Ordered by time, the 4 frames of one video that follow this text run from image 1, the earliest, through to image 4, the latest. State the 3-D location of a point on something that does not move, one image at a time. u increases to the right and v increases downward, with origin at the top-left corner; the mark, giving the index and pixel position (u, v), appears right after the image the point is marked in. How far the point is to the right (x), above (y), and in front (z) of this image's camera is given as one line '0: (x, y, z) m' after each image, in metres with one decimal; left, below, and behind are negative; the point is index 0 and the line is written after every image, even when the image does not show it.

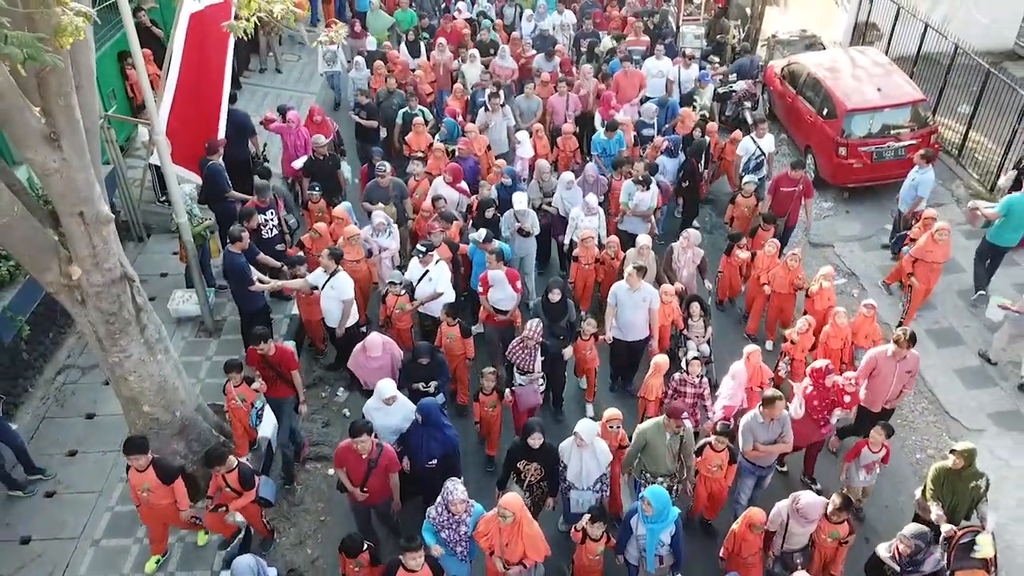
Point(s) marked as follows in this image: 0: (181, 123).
0: (-3.3, +1.7, +8.4) m
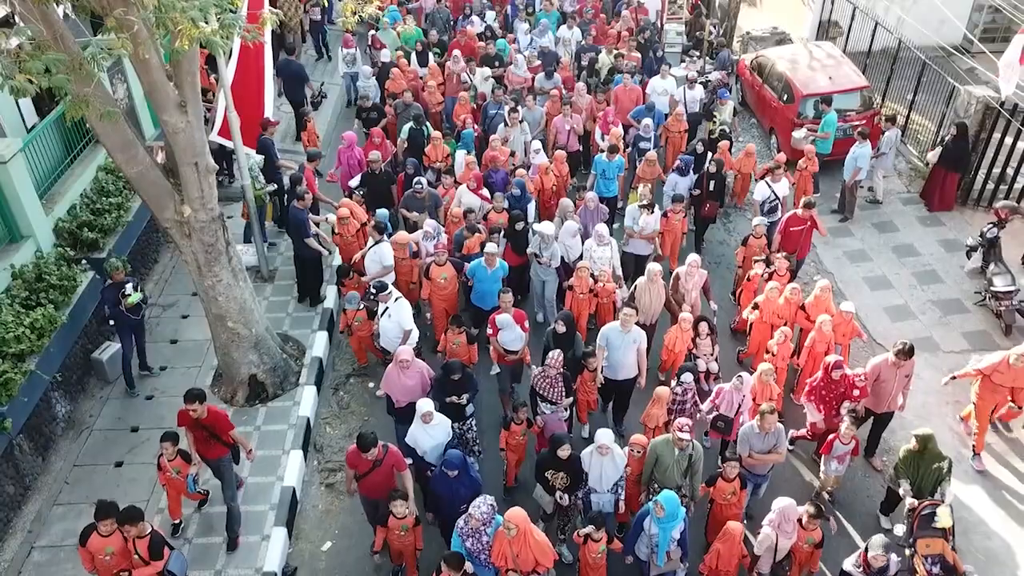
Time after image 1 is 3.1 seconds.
0: (-3.3, +2.3, +10.3) m
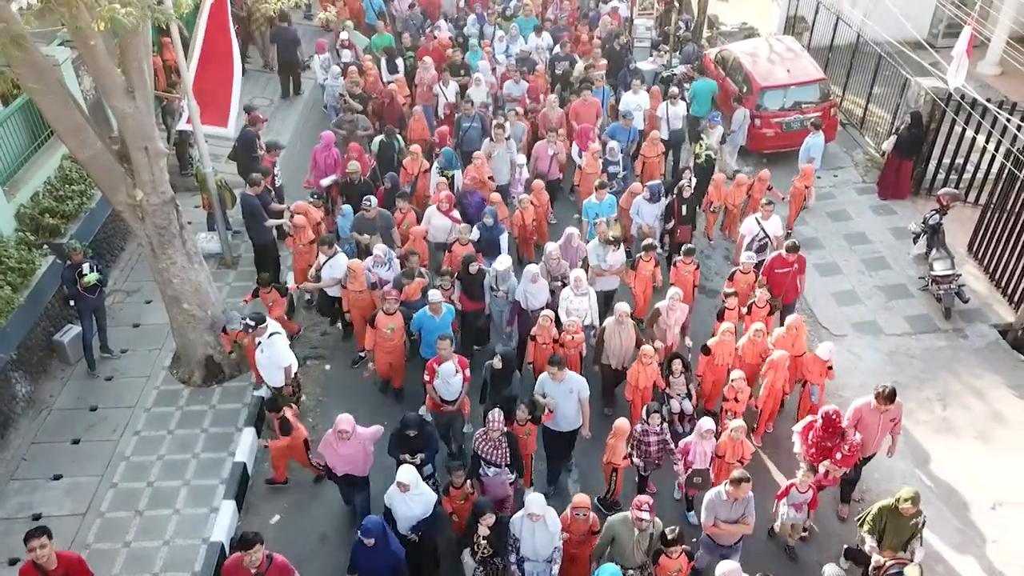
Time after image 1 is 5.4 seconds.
0: (-3.9, +2.5, +10.6) m
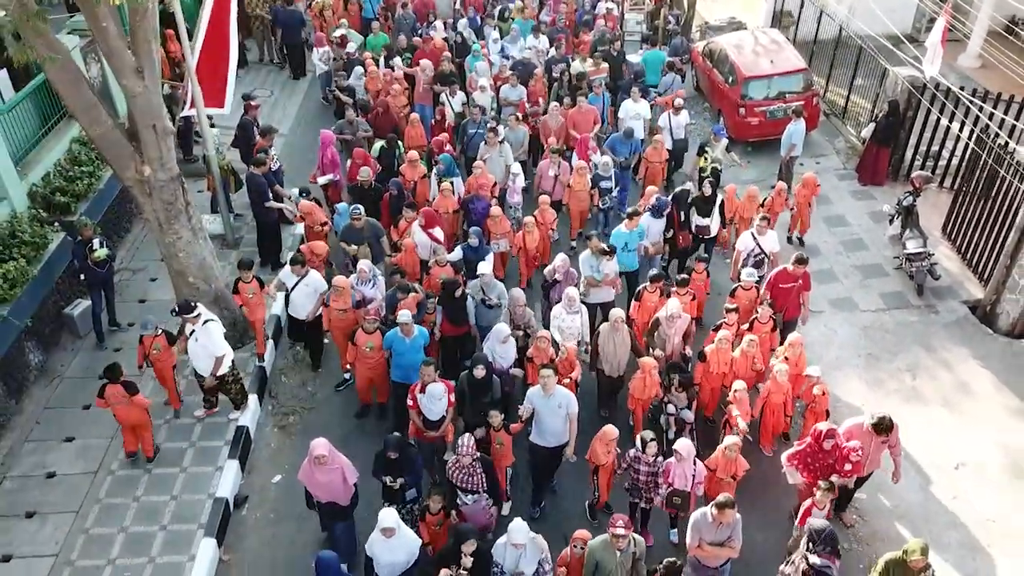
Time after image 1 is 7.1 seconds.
0: (-4.0, +2.8, +11.0) m
